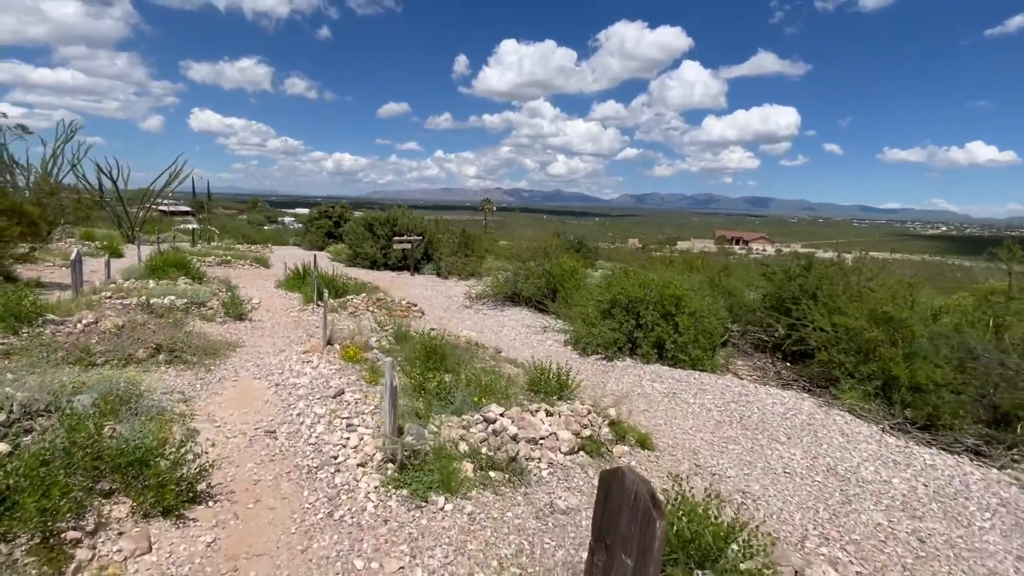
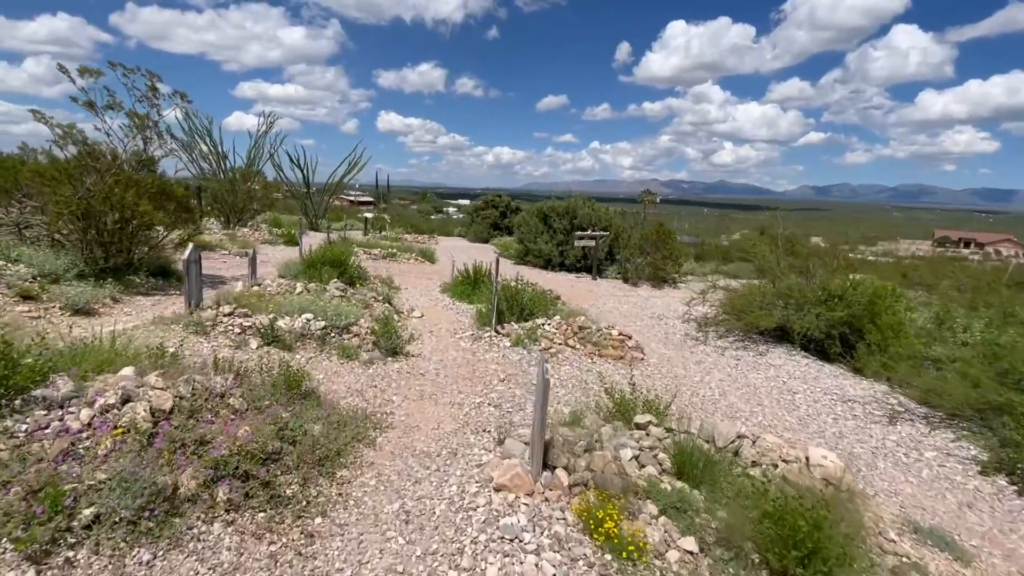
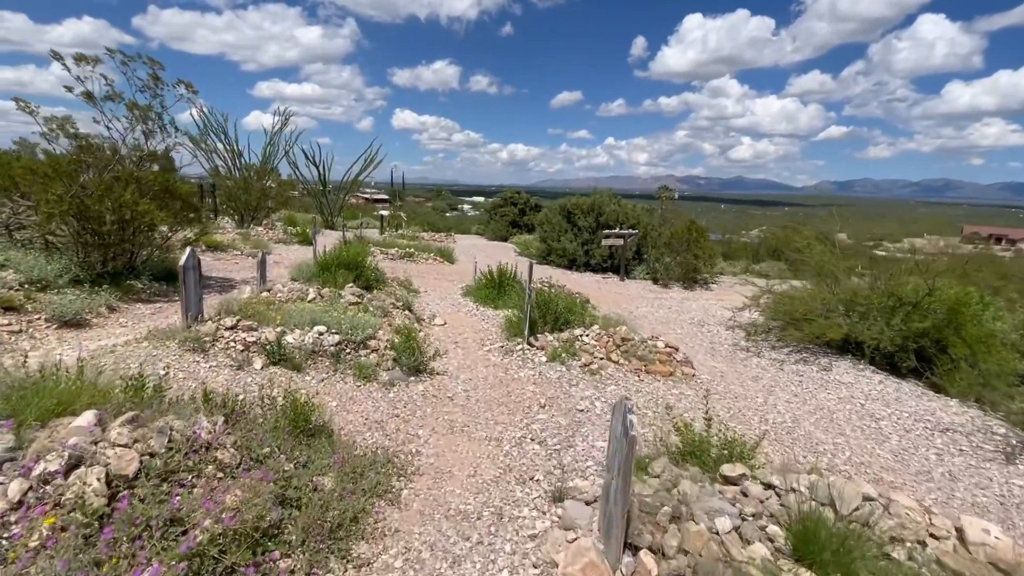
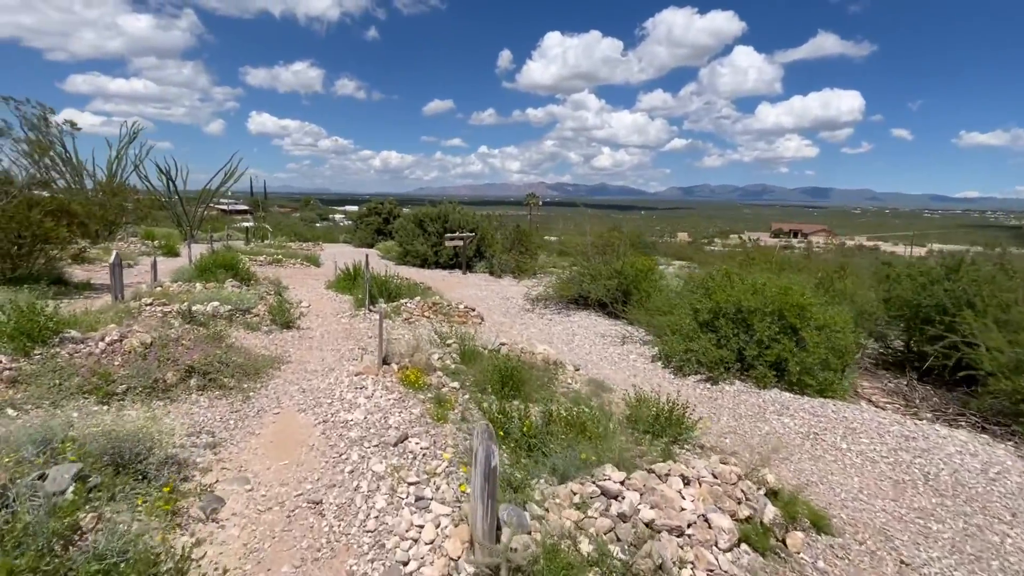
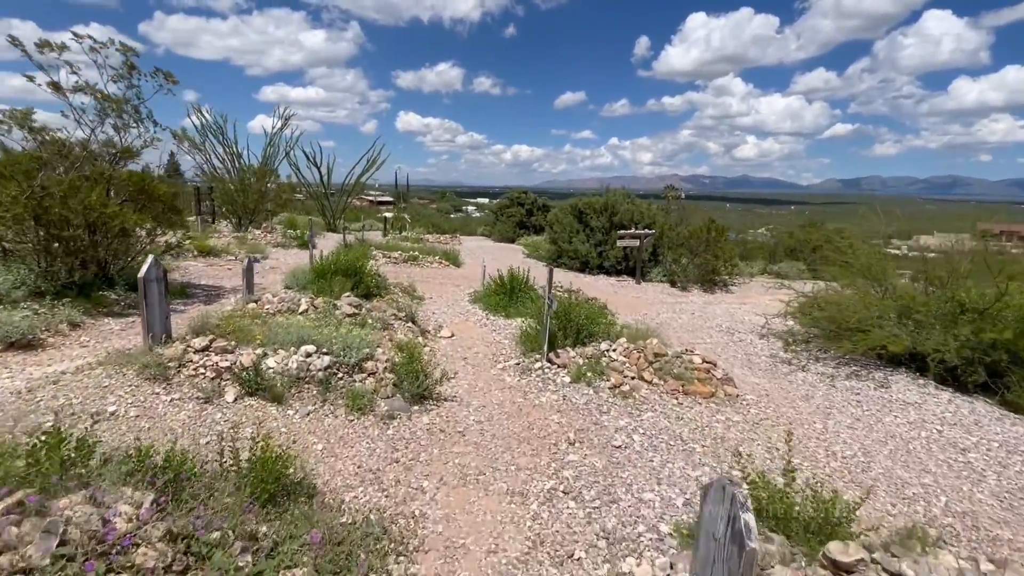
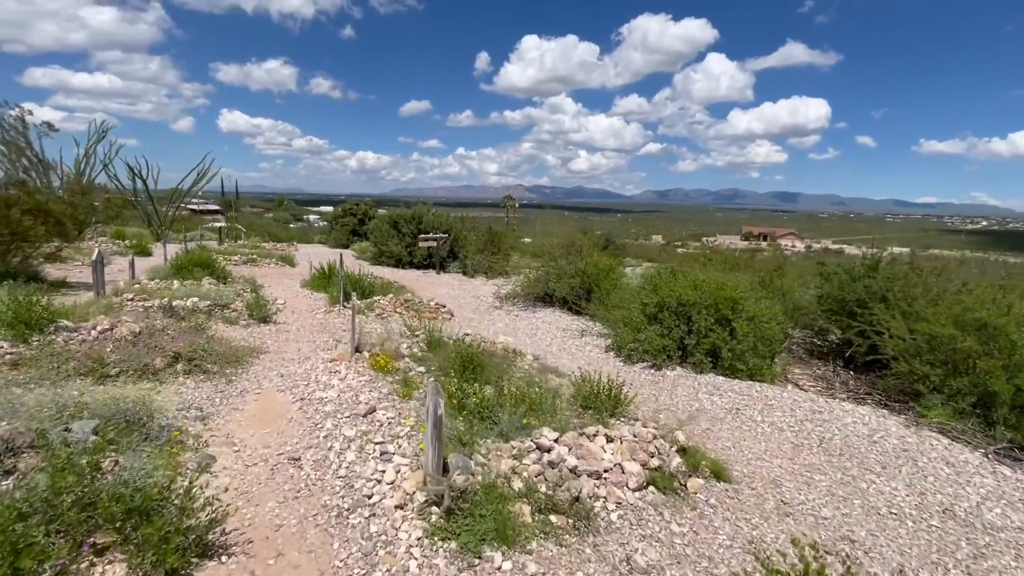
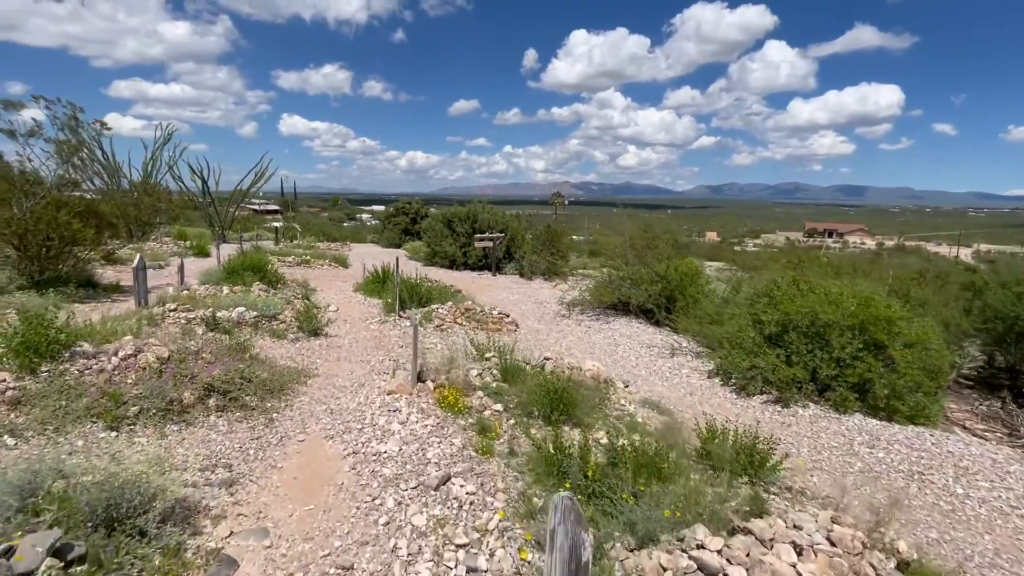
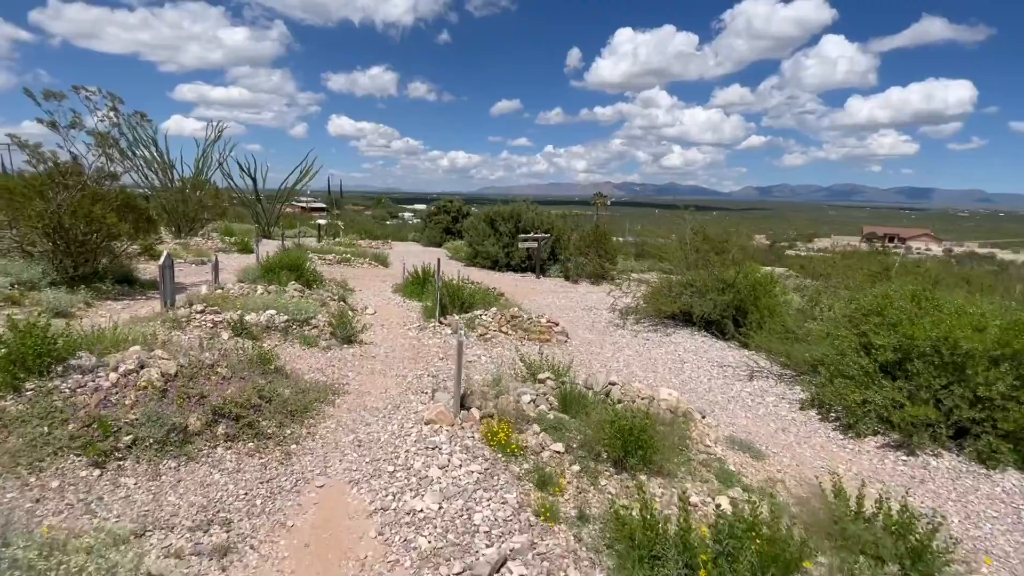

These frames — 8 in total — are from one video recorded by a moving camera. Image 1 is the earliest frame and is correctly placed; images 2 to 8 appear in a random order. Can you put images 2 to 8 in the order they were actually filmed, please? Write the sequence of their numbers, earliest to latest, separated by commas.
6, 4, 7, 8, 2, 3, 5
